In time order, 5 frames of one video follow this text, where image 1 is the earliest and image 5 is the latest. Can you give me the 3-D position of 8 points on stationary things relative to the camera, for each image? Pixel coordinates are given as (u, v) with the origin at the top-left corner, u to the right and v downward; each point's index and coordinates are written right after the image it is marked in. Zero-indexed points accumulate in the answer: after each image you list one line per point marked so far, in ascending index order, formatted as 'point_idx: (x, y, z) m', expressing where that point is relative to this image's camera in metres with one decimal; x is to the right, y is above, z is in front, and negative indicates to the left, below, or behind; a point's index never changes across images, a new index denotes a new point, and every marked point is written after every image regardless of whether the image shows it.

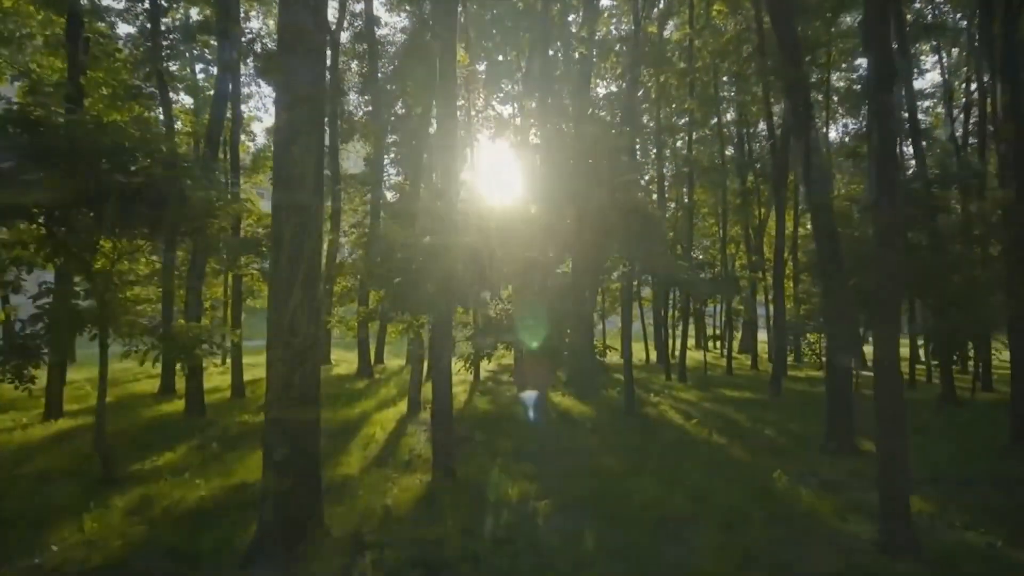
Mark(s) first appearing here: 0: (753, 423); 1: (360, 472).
0: (+4.1, -2.3, +19.1) m
1: (-1.7, -2.1, +12.6) m
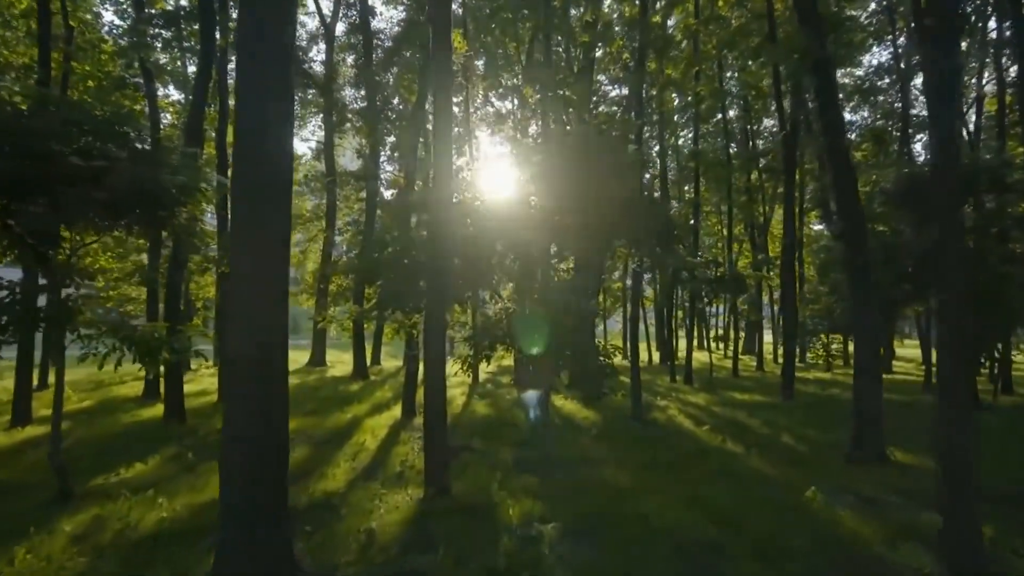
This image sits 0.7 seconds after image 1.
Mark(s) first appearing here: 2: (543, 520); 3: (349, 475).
0: (+4.1, -2.3, +18.0) m
1: (-1.7, -2.0, +11.5) m
2: (+0.3, -1.8, +8.8) m
3: (-1.9, -2.1, +12.7) m
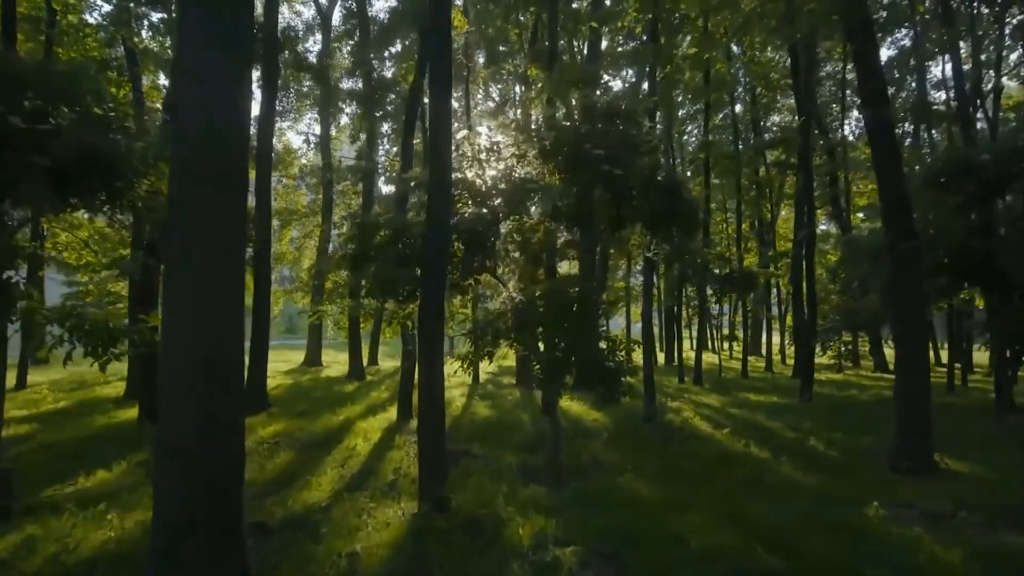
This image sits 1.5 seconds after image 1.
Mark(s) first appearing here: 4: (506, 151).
0: (+4.2, -2.2, +16.6) m
1: (-1.6, -1.9, +10.1) m
2: (+0.3, -1.7, +7.5) m
3: (-1.8, -2.0, +11.3) m
4: (-0.1, +1.6, +12.8) m
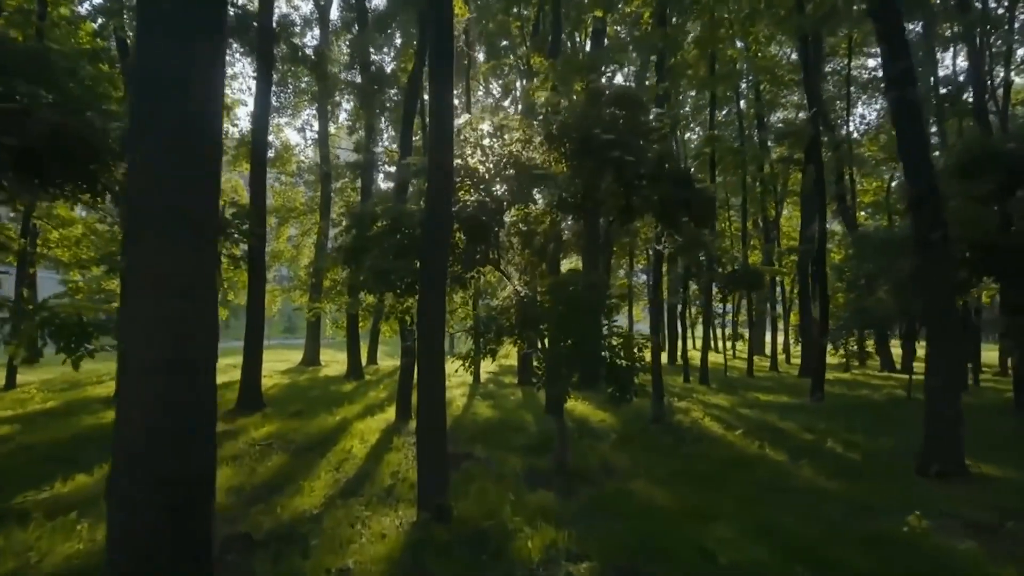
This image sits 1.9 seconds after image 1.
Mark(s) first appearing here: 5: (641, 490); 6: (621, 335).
0: (+4.2, -2.1, +15.9) m
1: (-1.6, -1.8, +9.4) m
2: (+0.4, -1.6, +6.8) m
3: (-1.7, -1.9, +10.7) m
4: (0.0, +1.7, +12.1) m
5: (+1.2, -1.9, +10.5) m
6: (+1.1, -0.5, +11.8) m
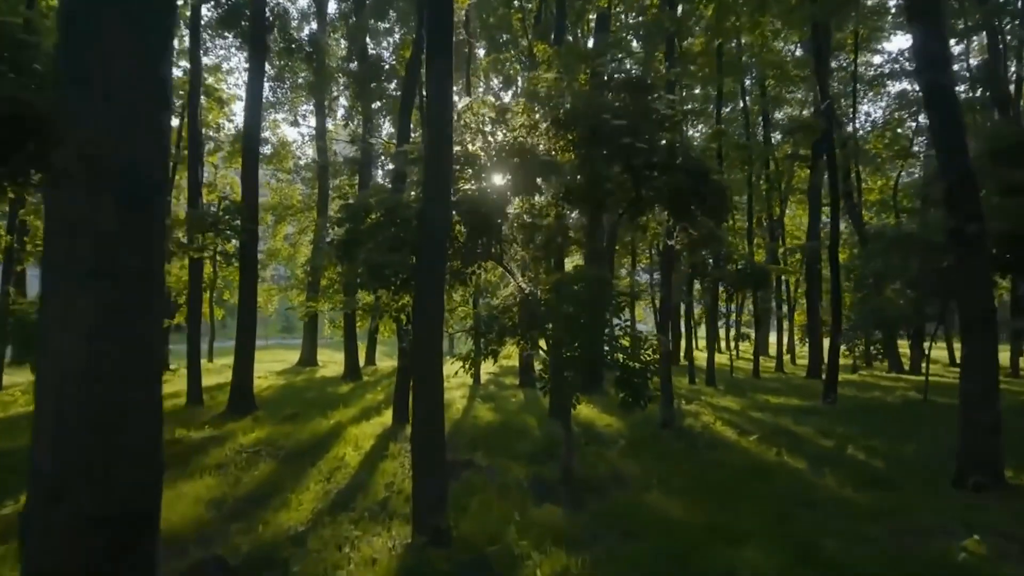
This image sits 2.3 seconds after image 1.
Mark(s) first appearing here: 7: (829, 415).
0: (+4.3, -2.1, +15.1) m
1: (-1.5, -1.8, +8.6) m
2: (+0.4, -1.6, +6.0) m
3: (-1.7, -1.9, +9.8) m
4: (0.0, +1.7, +11.2) m
5: (+1.2, -1.9, +9.7) m
6: (+1.2, -0.5, +10.9) m
7: (+5.6, -2.3, +19.9) m
